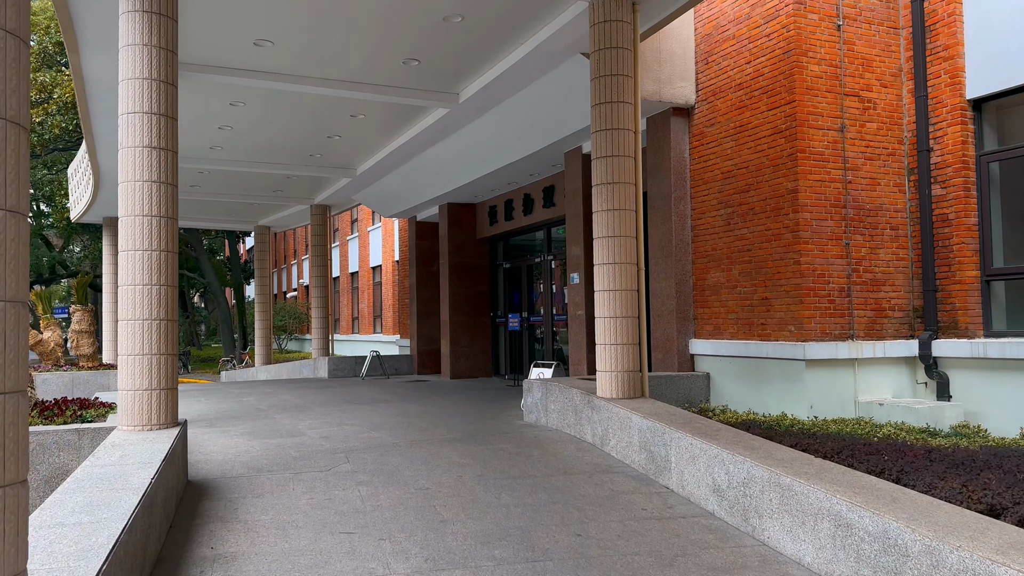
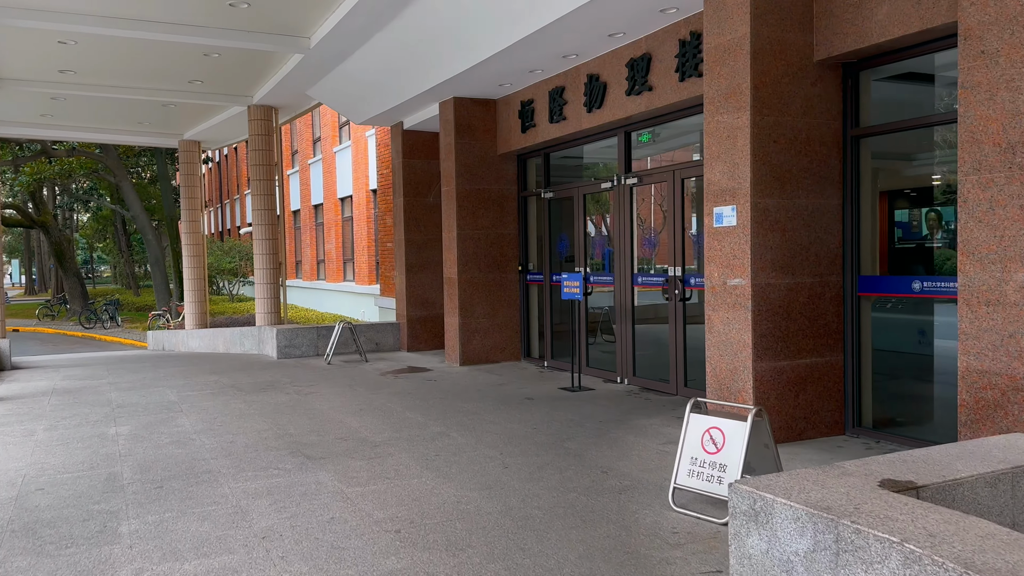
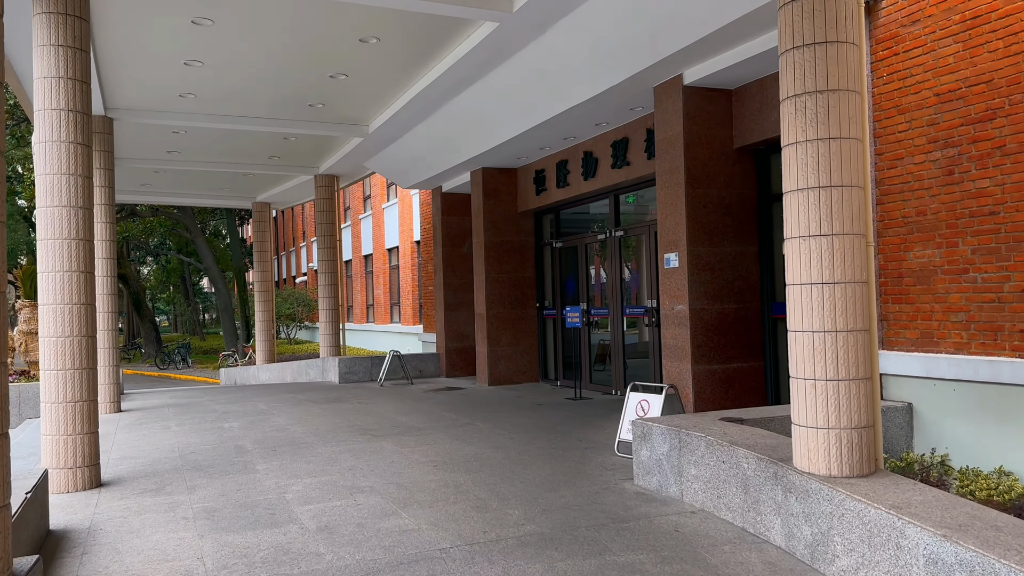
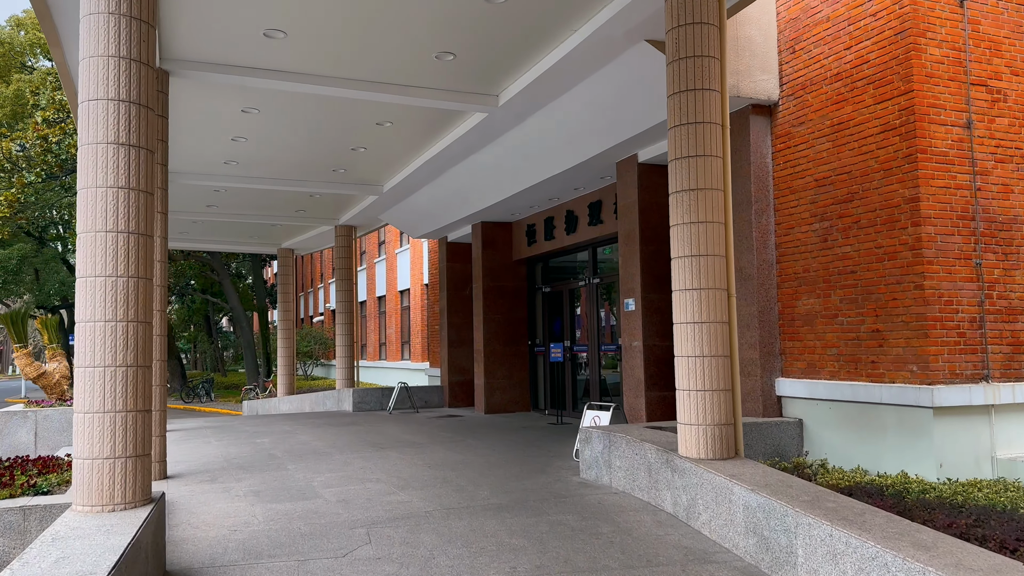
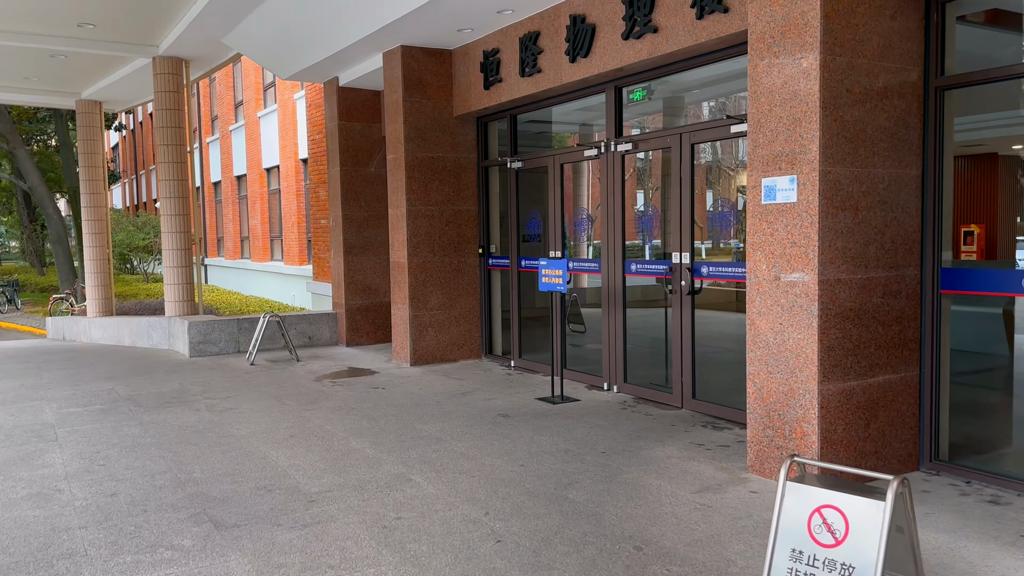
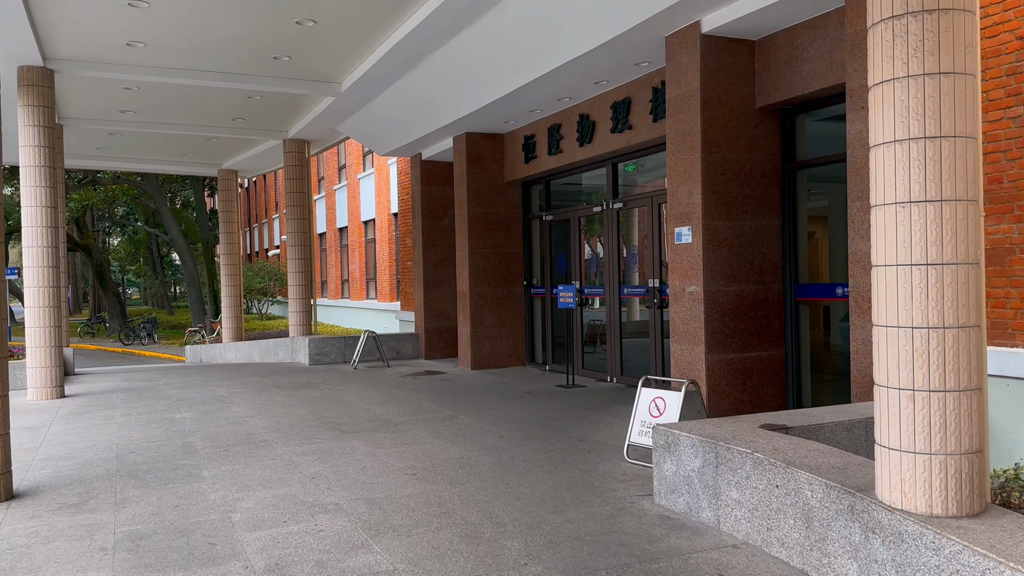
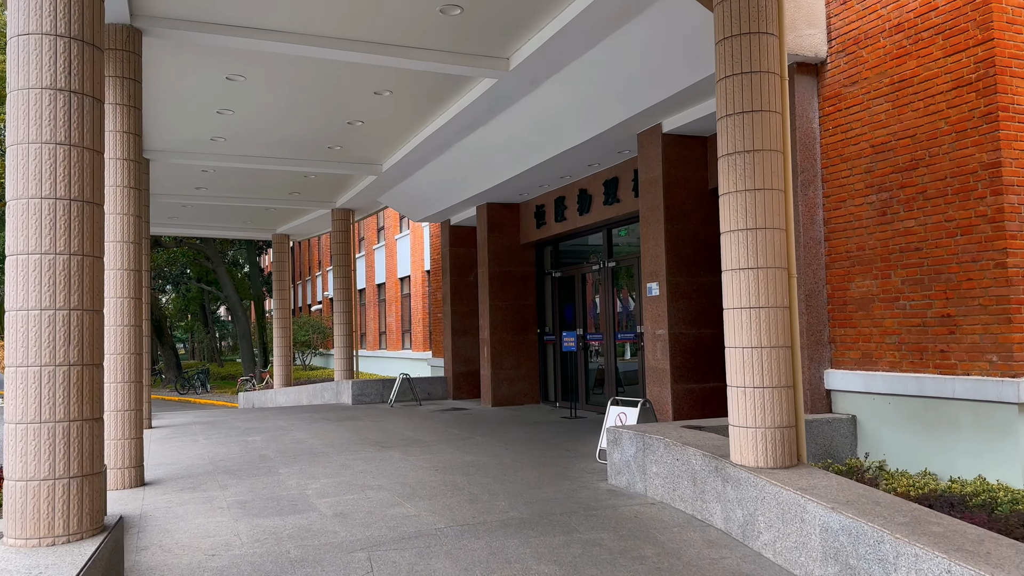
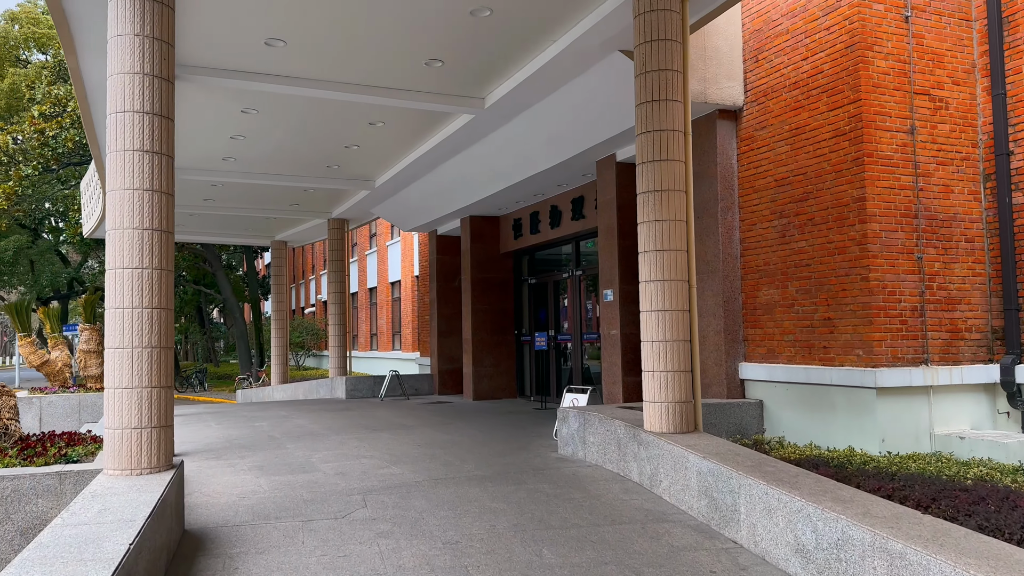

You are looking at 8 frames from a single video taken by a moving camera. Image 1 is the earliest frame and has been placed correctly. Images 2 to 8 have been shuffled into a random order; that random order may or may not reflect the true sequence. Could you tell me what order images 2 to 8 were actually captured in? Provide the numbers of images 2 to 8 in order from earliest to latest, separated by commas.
8, 4, 7, 3, 6, 2, 5
